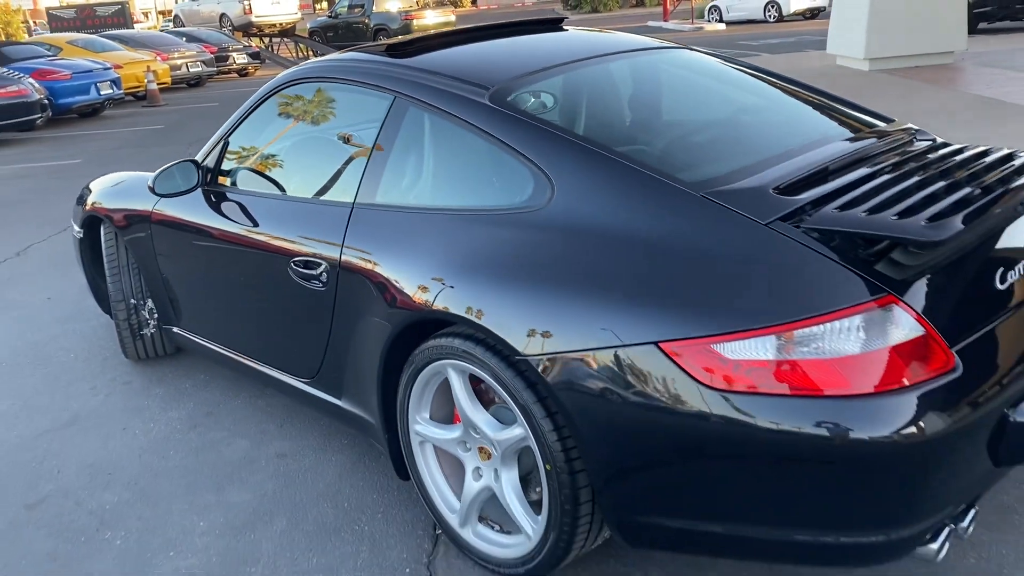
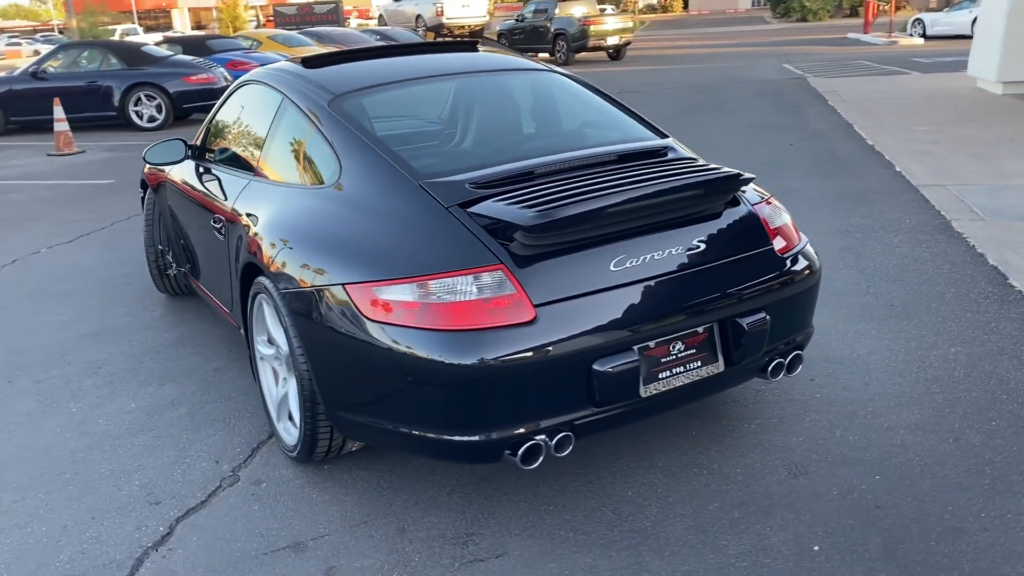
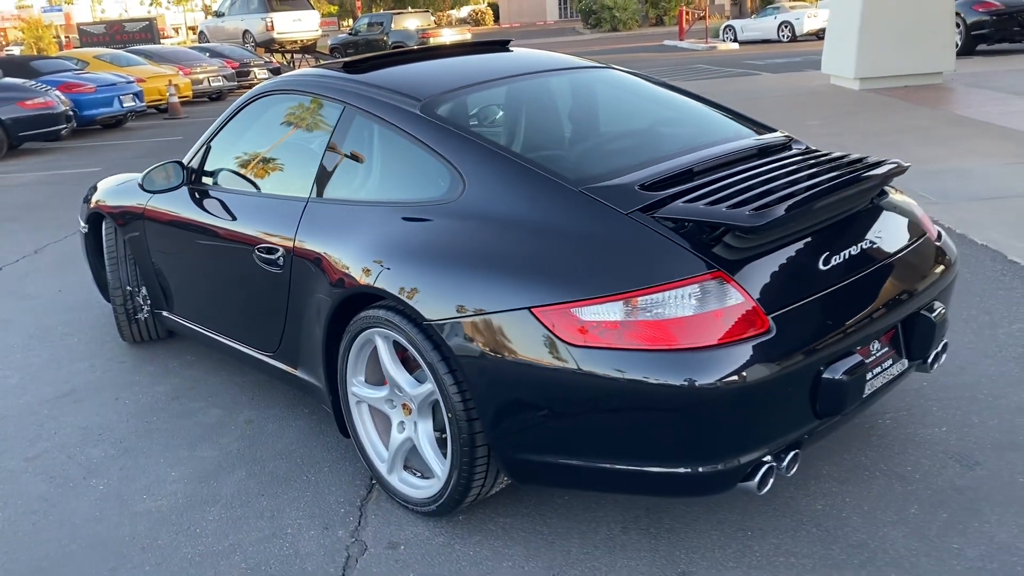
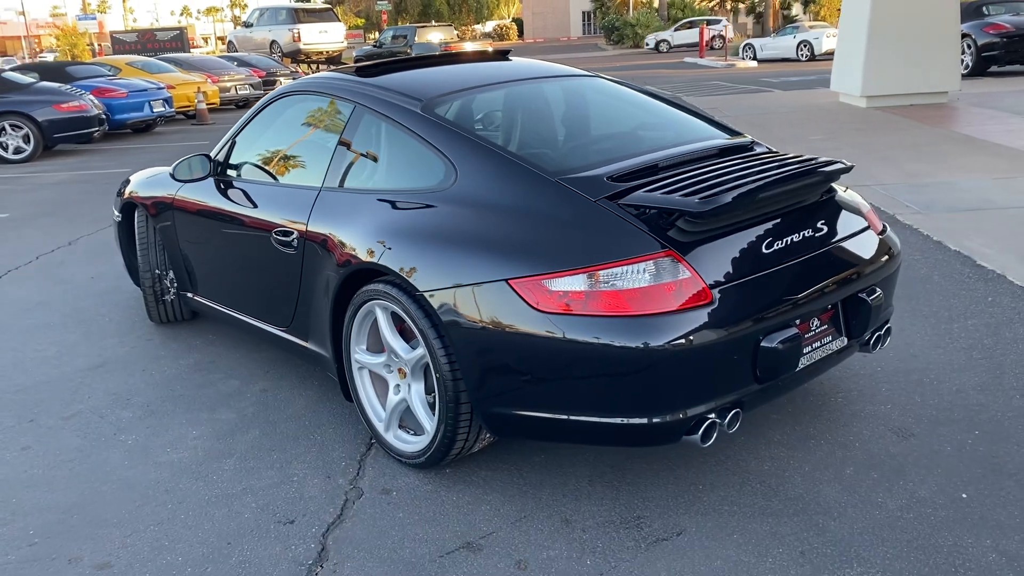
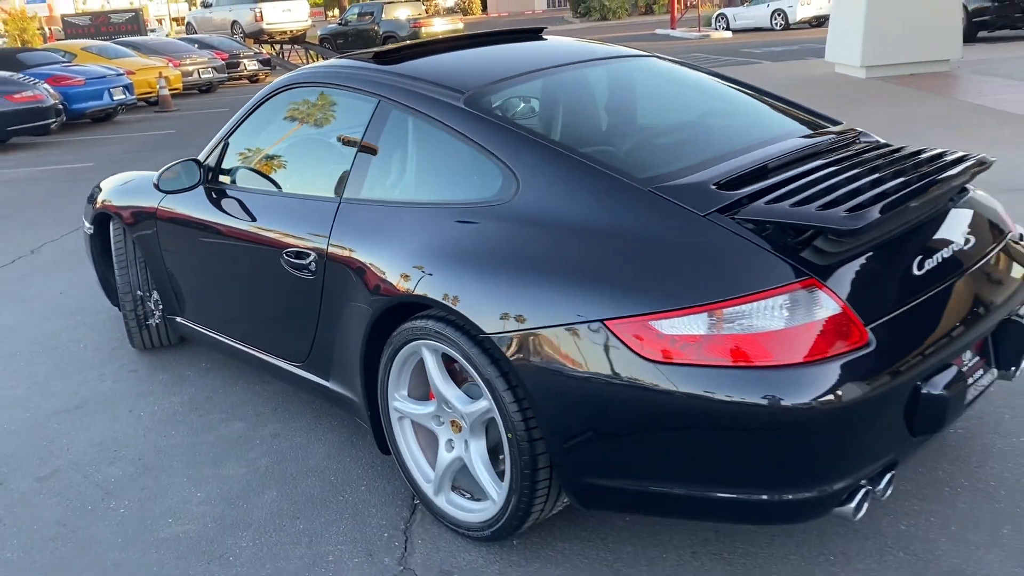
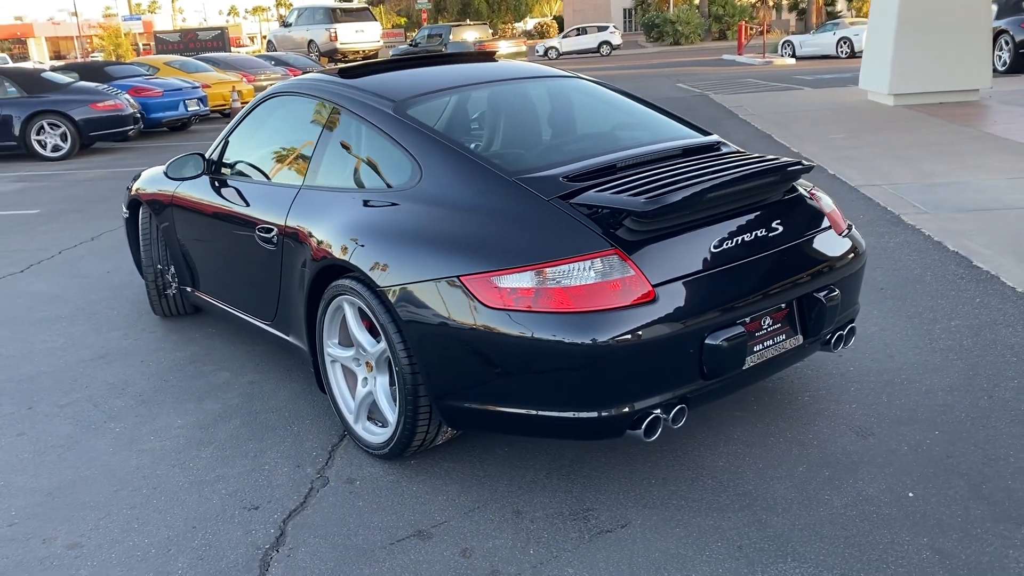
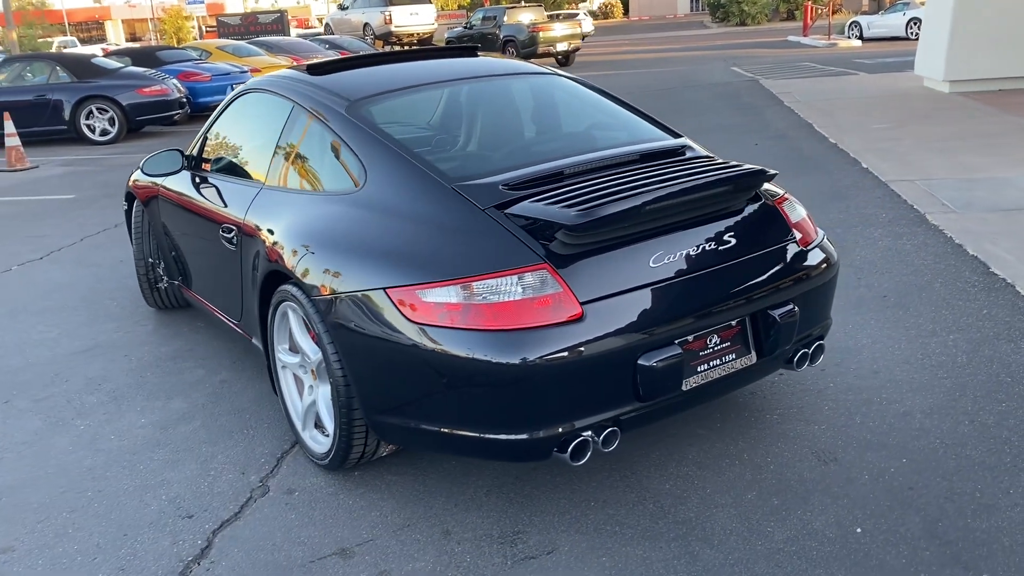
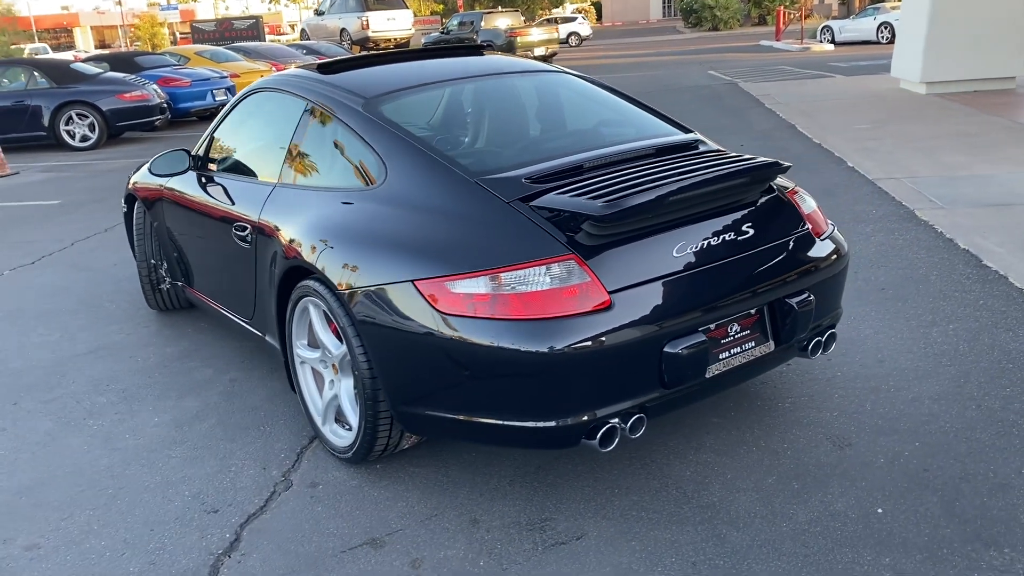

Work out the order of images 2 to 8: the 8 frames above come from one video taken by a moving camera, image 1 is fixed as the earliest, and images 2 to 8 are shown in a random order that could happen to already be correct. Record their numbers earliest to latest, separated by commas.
5, 3, 4, 6, 8, 7, 2
